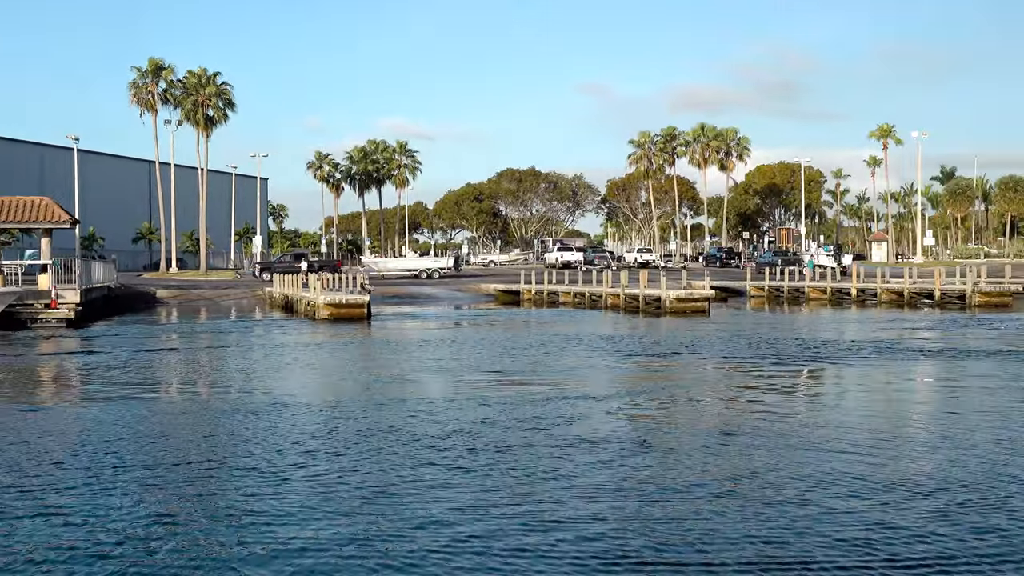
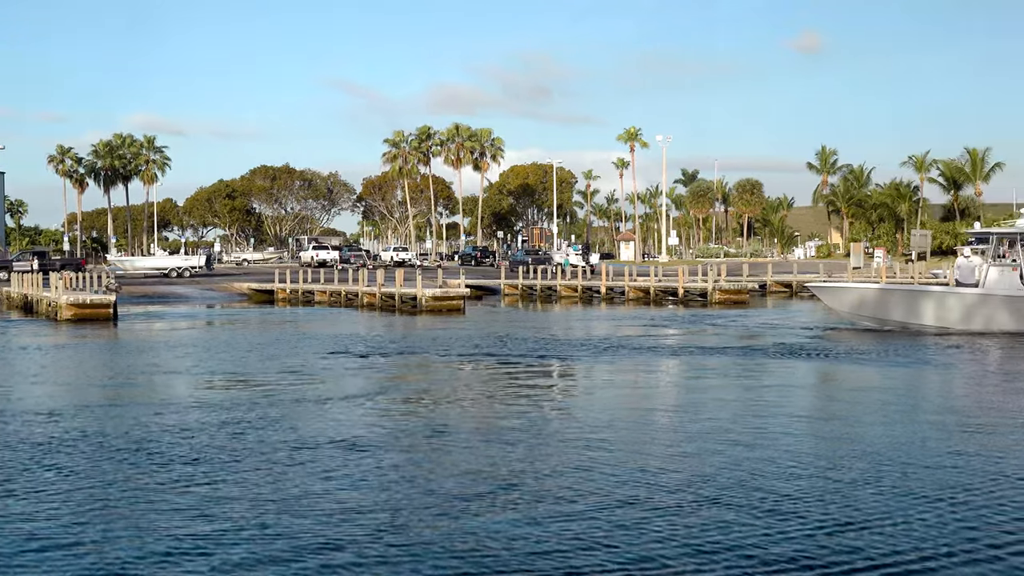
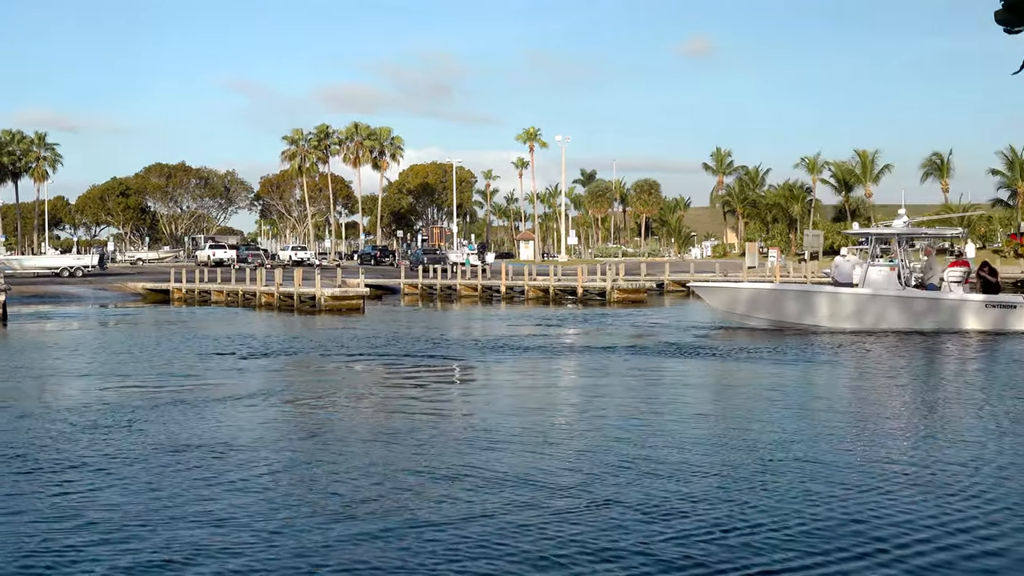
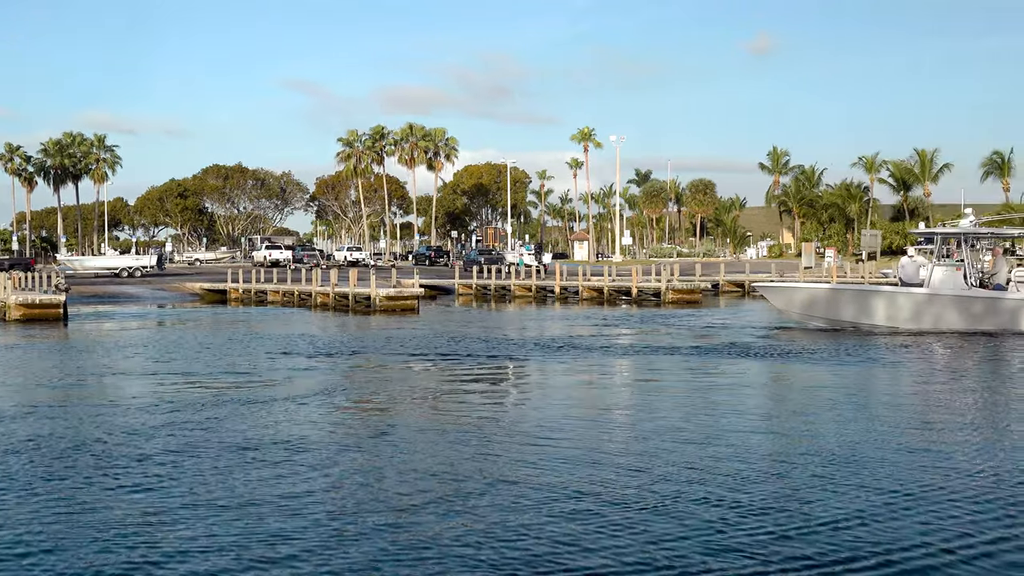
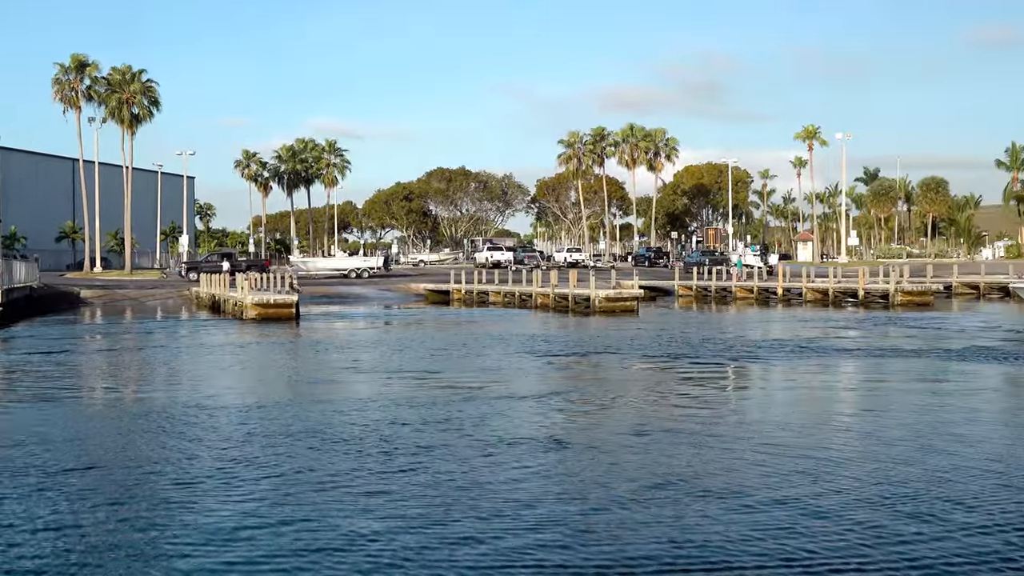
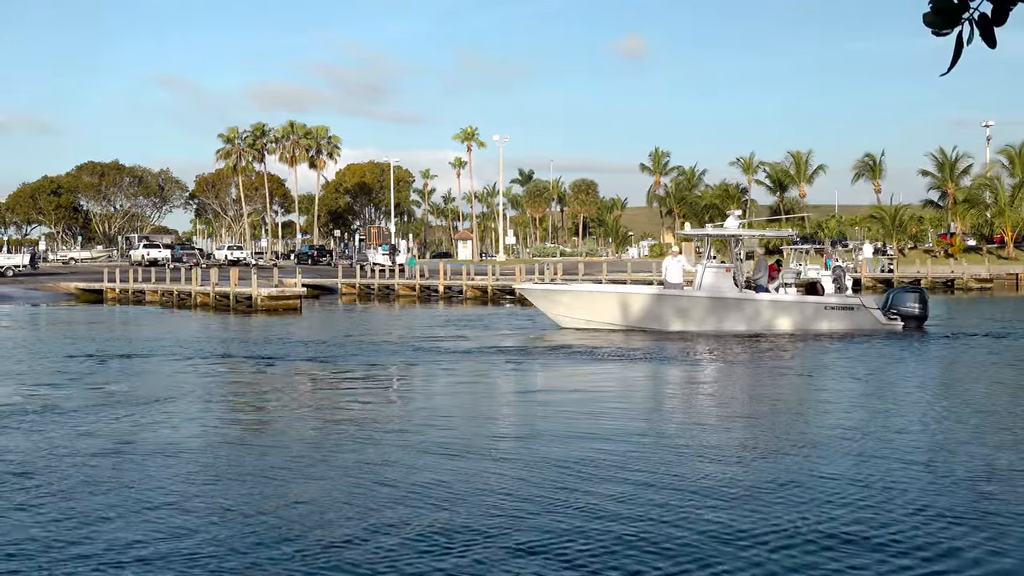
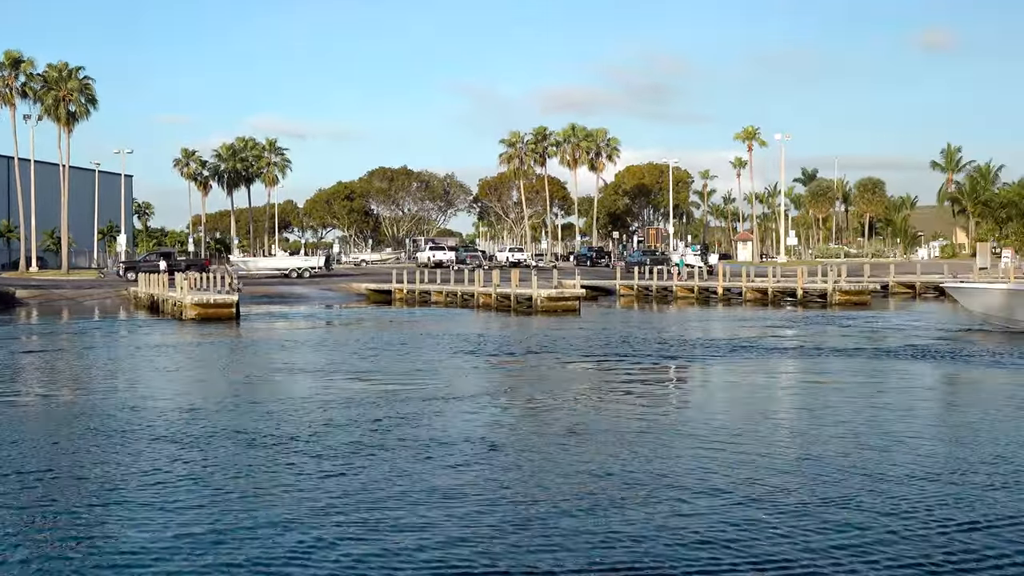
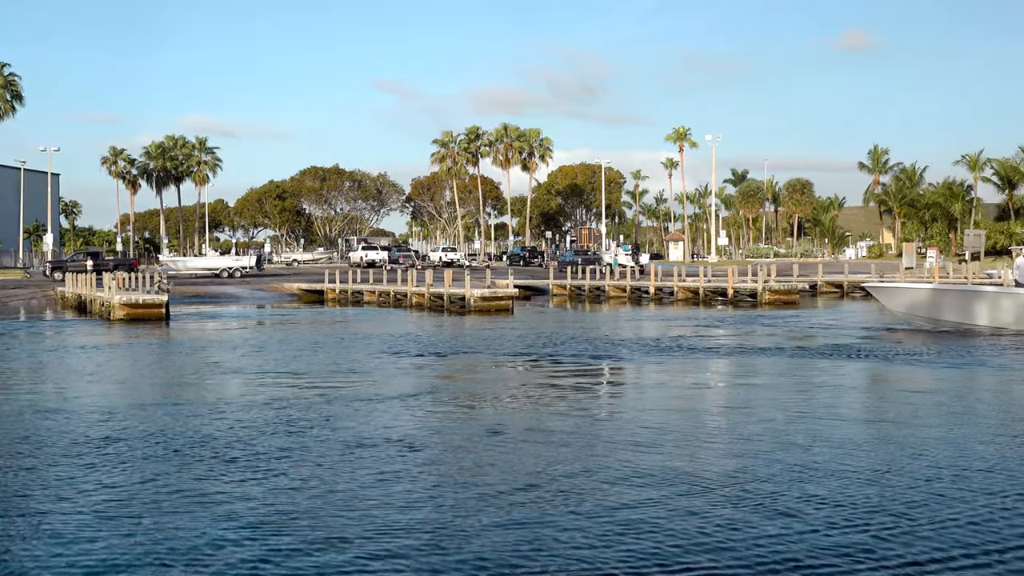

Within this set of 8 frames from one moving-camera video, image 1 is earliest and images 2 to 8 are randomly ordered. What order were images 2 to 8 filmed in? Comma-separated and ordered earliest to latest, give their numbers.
5, 7, 8, 2, 4, 3, 6
